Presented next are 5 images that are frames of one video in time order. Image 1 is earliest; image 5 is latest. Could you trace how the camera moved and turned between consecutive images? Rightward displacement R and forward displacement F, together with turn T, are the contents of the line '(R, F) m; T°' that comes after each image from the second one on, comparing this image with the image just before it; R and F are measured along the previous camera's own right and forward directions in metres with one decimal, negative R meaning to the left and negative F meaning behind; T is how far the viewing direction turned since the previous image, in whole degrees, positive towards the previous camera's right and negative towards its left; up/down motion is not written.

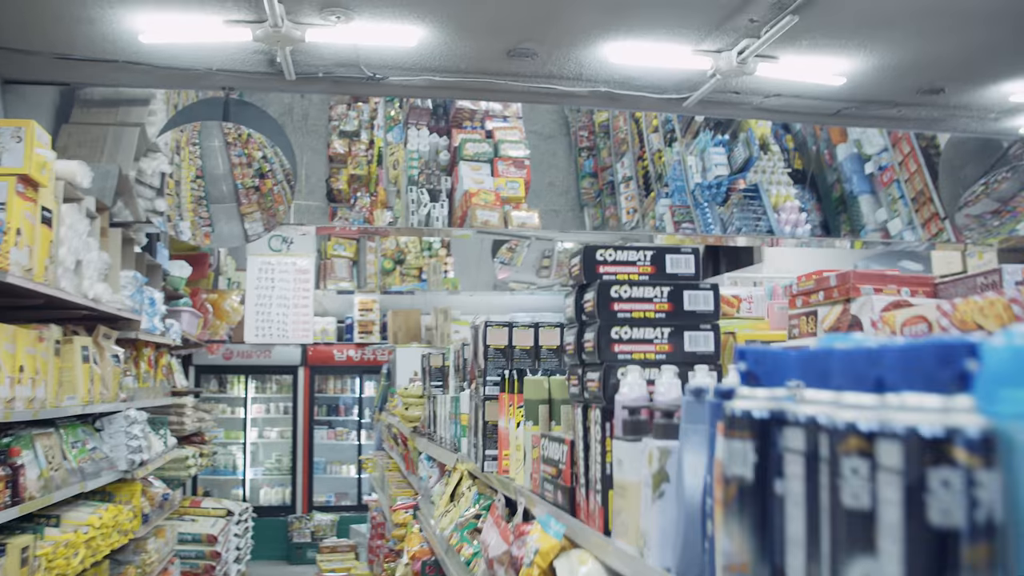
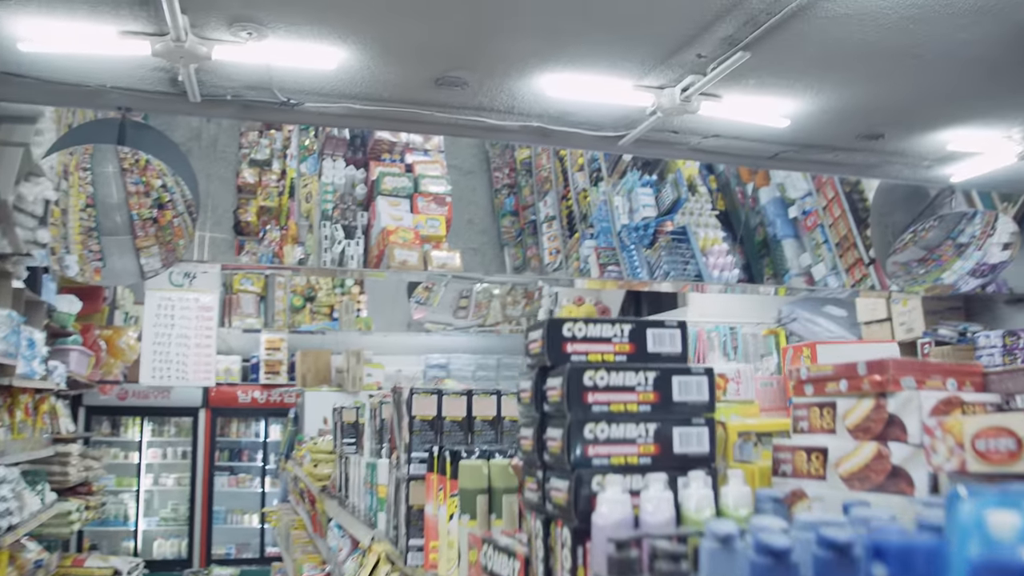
(0.0, +0.4) m; +5°
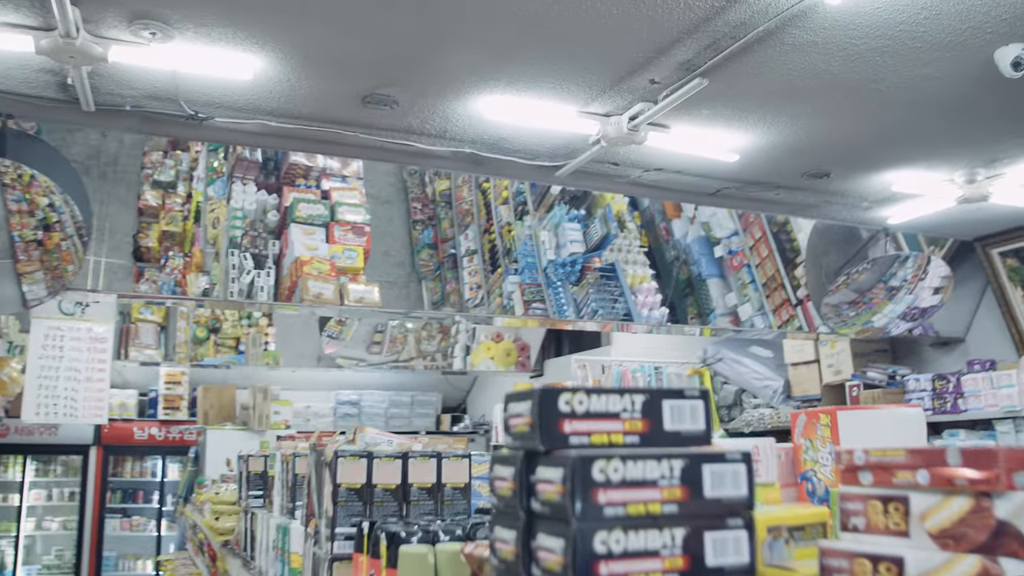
(-0.1, +0.3) m; +5°
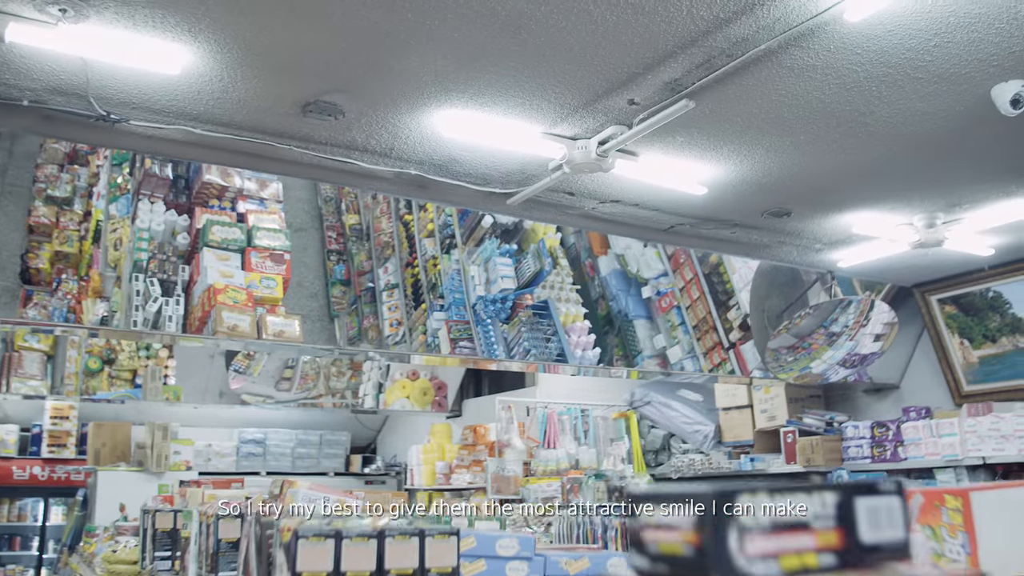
(-0.2, +0.4) m; +6°
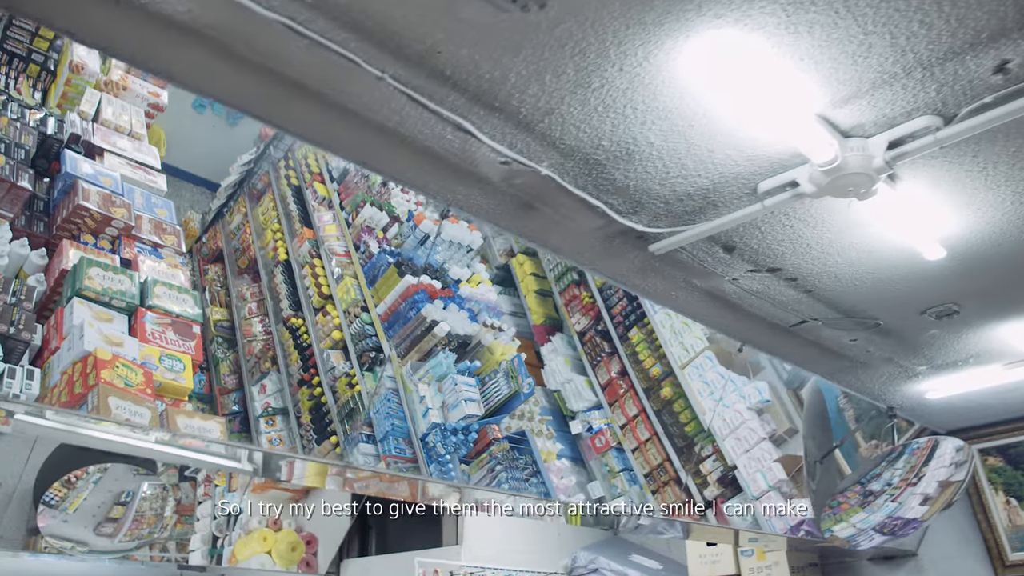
(-0.8, +1.6) m; +12°
